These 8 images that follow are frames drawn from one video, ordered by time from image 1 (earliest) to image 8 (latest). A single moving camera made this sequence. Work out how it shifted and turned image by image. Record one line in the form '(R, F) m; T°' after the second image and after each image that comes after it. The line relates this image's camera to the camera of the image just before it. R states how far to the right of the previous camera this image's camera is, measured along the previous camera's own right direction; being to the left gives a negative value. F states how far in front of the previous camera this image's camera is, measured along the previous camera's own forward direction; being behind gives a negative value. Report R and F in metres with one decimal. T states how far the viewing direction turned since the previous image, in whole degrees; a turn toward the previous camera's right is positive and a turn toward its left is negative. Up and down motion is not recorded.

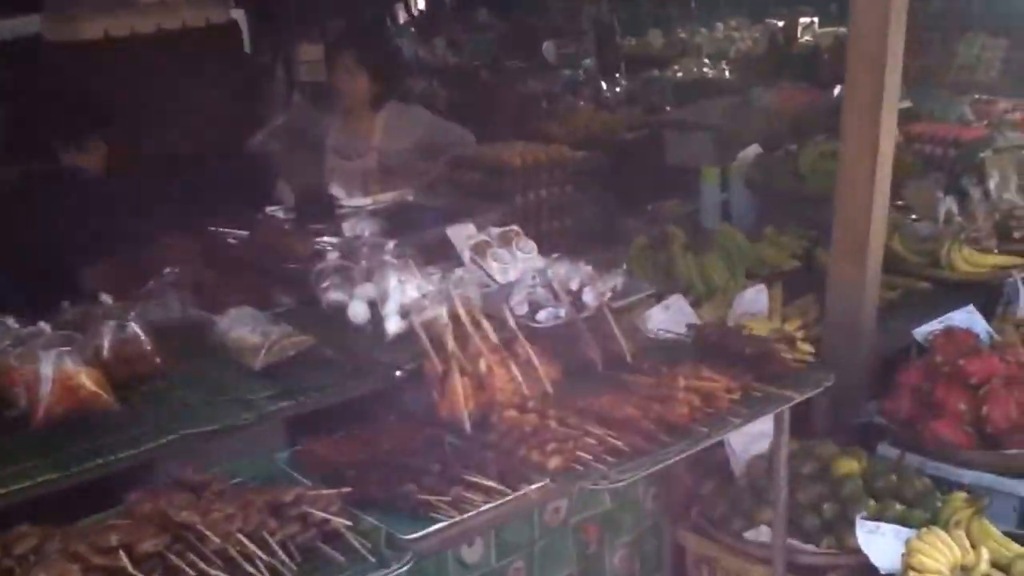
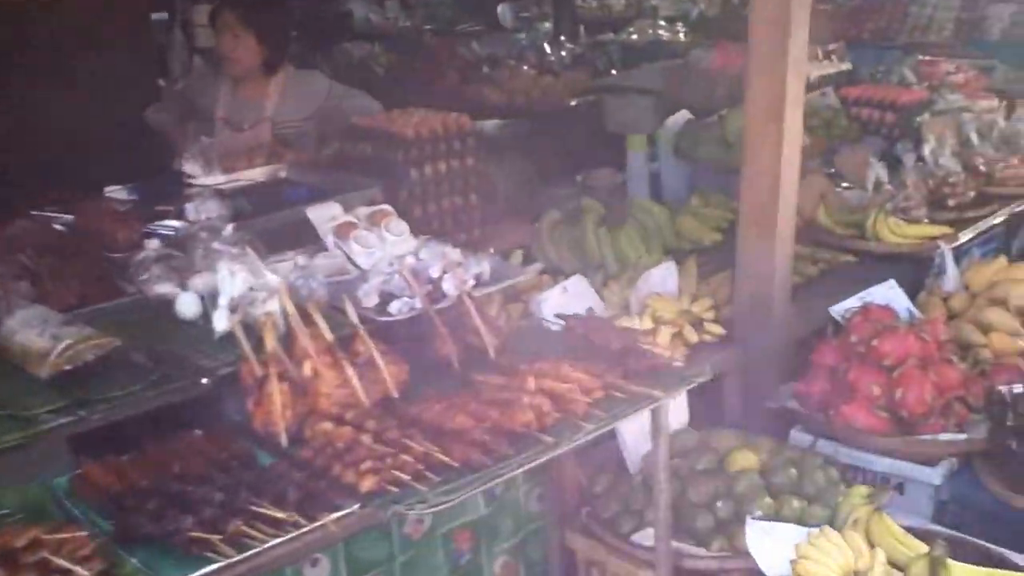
(+0.2, +0.2) m; +1°
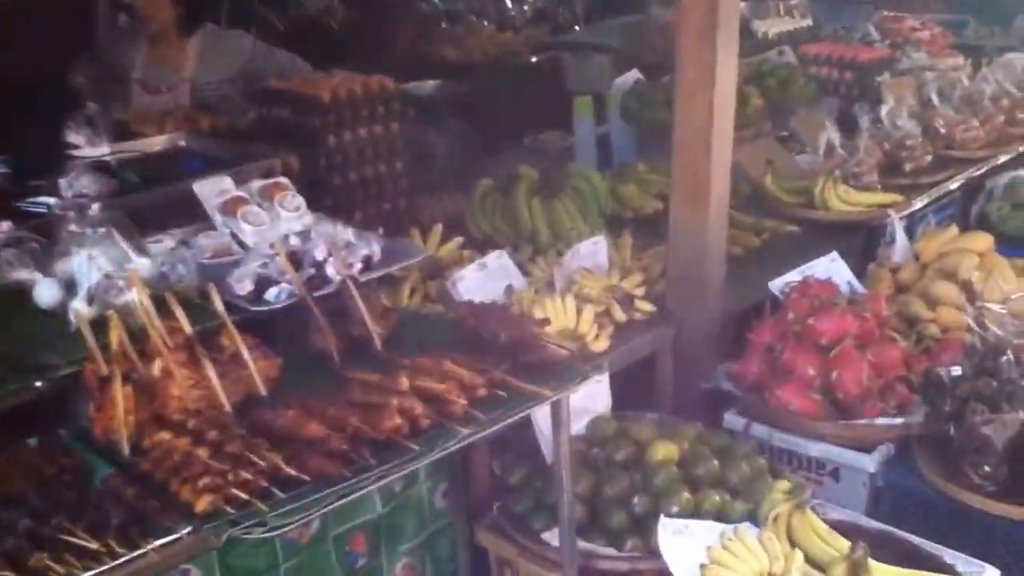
(+0.2, +0.2) m; +1°
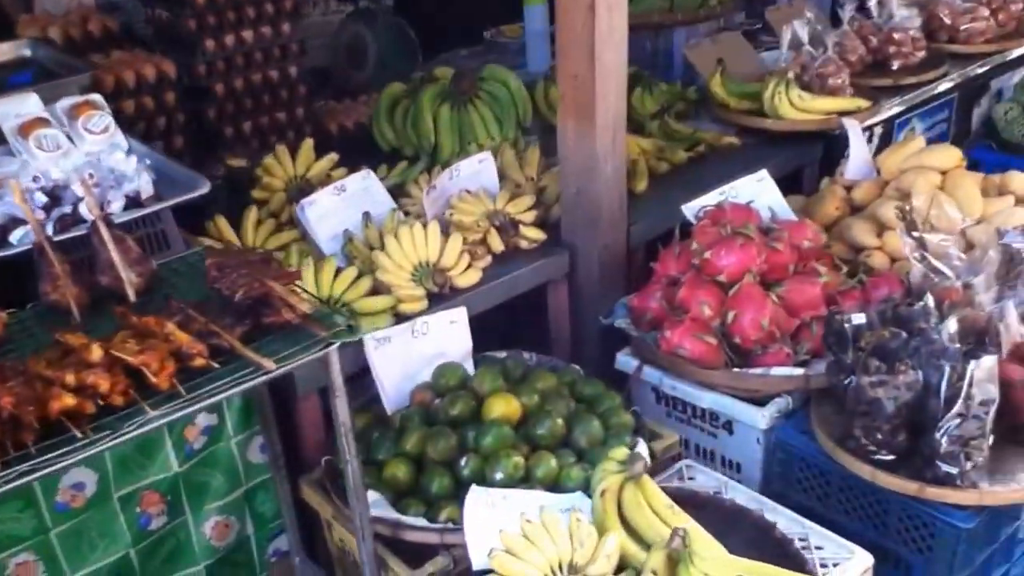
(+0.4, +0.3) m; -5°
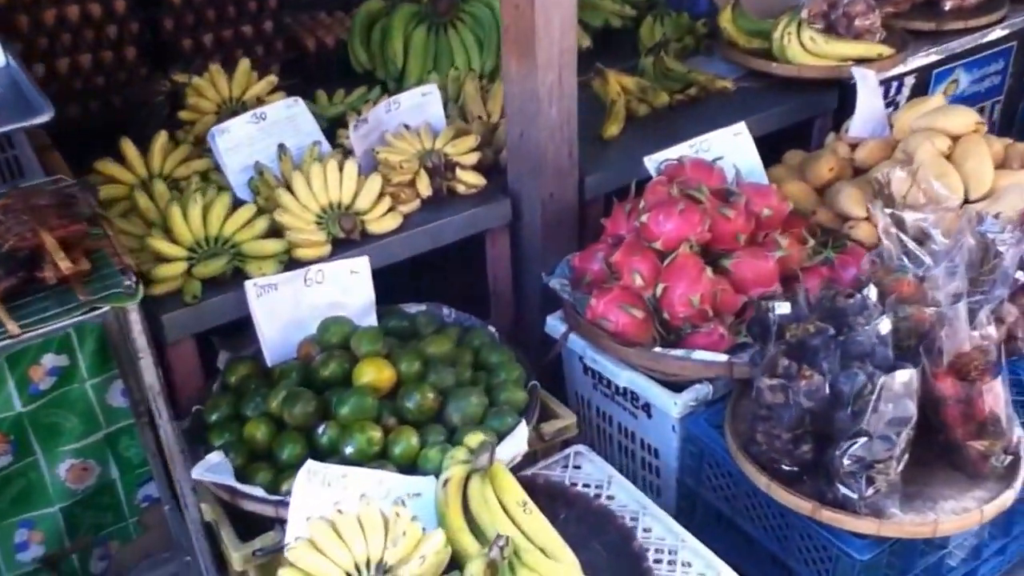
(+0.4, +0.2) m; -6°
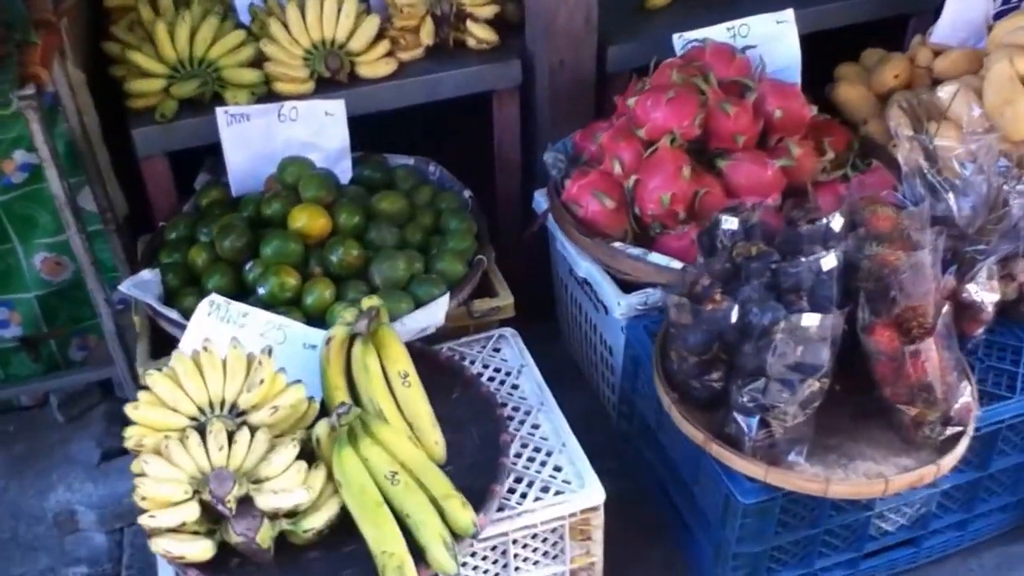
(+0.4, +0.1) m; -10°
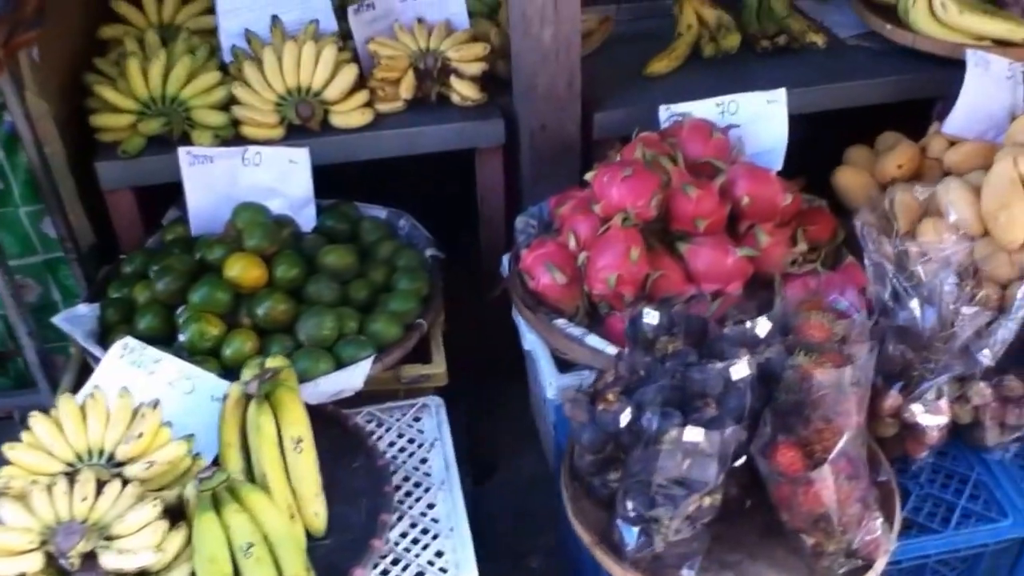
(+0.3, +0.1) m; -7°
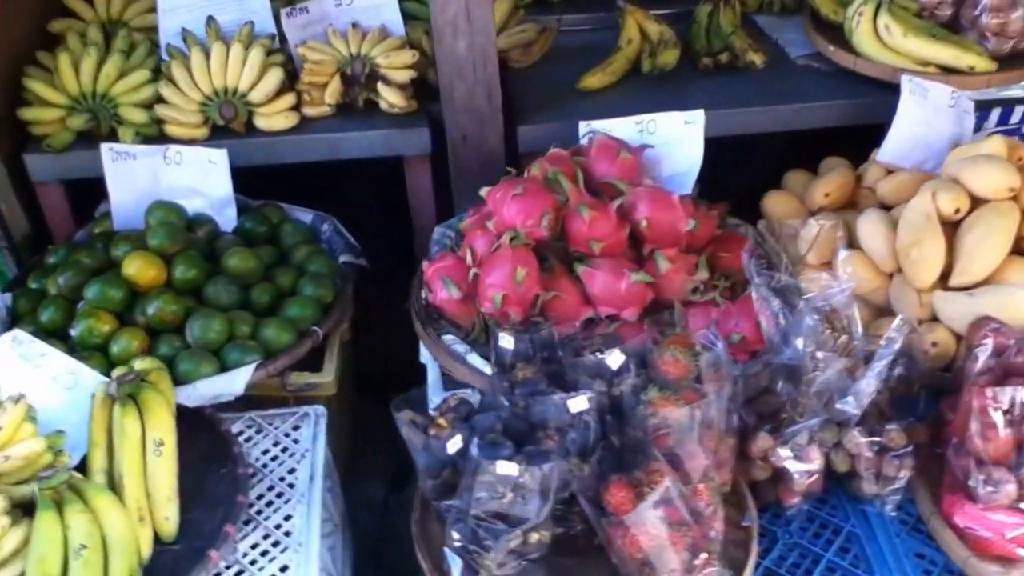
(+0.3, 0.0) m; -5°
